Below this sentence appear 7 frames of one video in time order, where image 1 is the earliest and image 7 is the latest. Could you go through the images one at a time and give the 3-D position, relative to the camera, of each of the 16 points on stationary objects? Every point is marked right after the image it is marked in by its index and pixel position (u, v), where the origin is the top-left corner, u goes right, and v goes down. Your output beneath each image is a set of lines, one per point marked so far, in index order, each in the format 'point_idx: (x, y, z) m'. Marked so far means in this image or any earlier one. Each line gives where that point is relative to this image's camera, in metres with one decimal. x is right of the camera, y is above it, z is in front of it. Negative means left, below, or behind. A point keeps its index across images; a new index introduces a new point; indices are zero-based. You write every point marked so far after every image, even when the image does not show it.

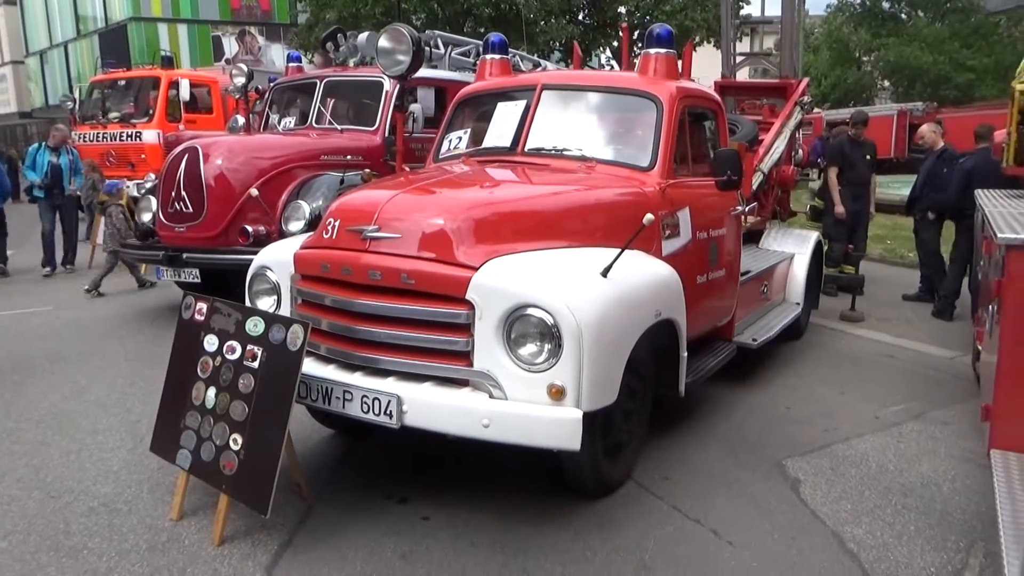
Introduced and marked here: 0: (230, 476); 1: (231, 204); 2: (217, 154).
0: (-1.3, -0.9, +3.5) m
1: (-2.8, +0.8, +7.6) m
2: (-2.9, +1.3, +7.7) m
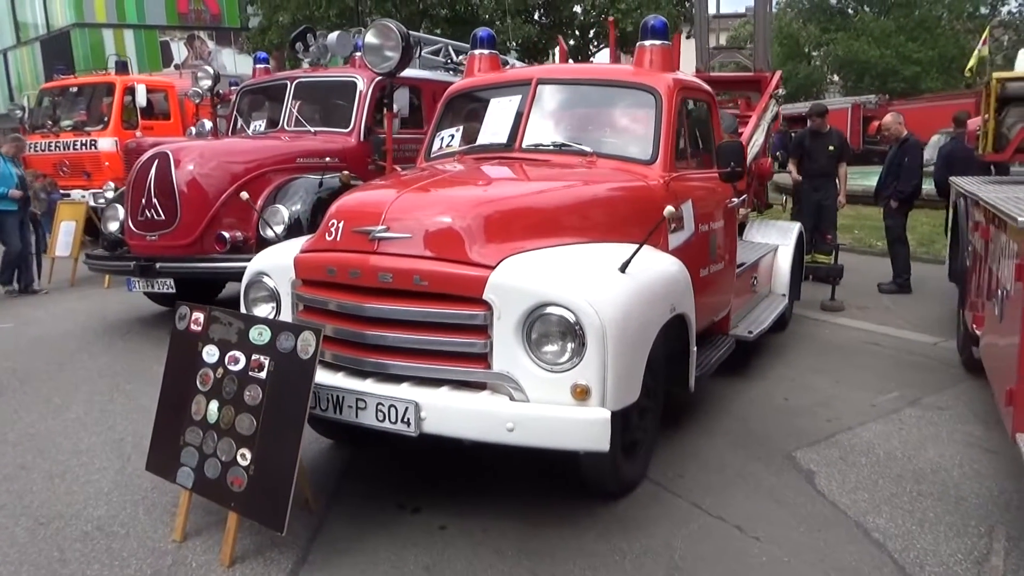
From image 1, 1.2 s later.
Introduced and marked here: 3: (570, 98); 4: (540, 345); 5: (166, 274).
0: (-1.2, -0.9, +3.4) m
1: (-2.9, +0.7, +7.4) m
2: (-3.1, +1.2, +7.4) m
3: (+0.3, +1.2, +4.8) m
4: (+0.1, -0.2, +3.3) m
5: (-3.3, +0.1, +7.4) m
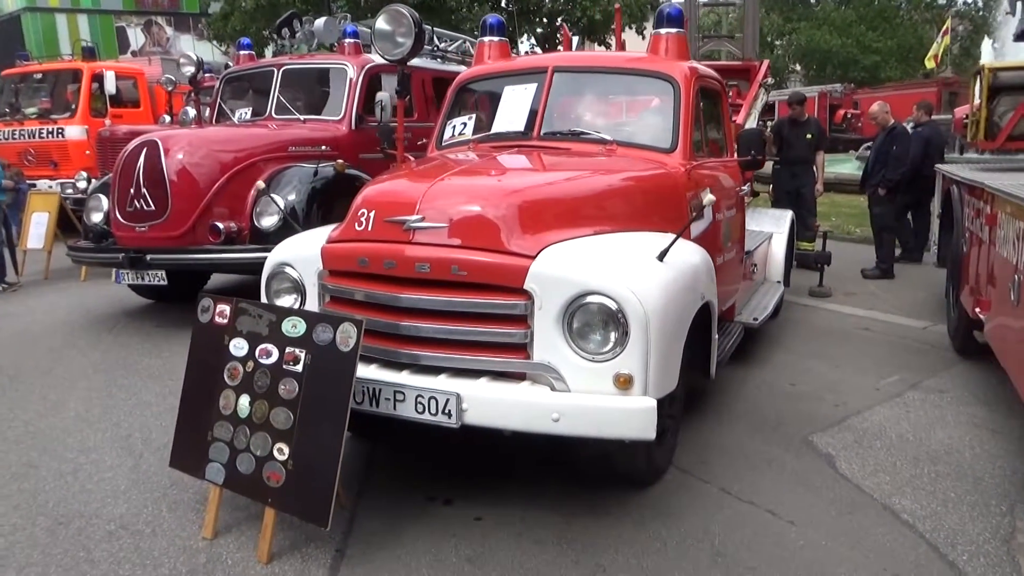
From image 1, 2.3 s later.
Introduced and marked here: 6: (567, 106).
0: (-1.0, -0.8, +3.3) m
1: (-2.9, +0.8, +7.2) m
2: (-3.1, +1.3, +7.3) m
3: (+0.4, +1.2, +4.8) m
4: (+0.3, -0.2, +3.3) m
5: (-3.3, +0.2, +7.2) m
6: (+0.4, +1.1, +4.7) m
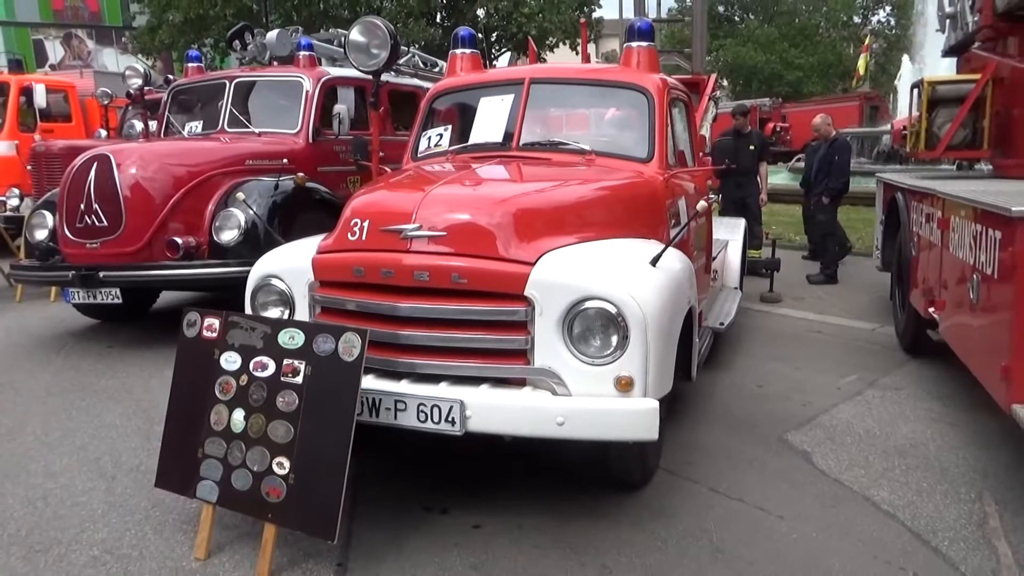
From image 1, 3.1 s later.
0: (-1.0, -0.9, +3.2) m
1: (-3.3, +0.7, +7.0) m
2: (-3.5, +1.1, +7.1) m
3: (+0.3, +1.2, +4.9) m
4: (+0.3, -0.2, +3.3) m
5: (-3.6, 0.0, +6.9) m
6: (+0.2, +1.1, +4.8) m
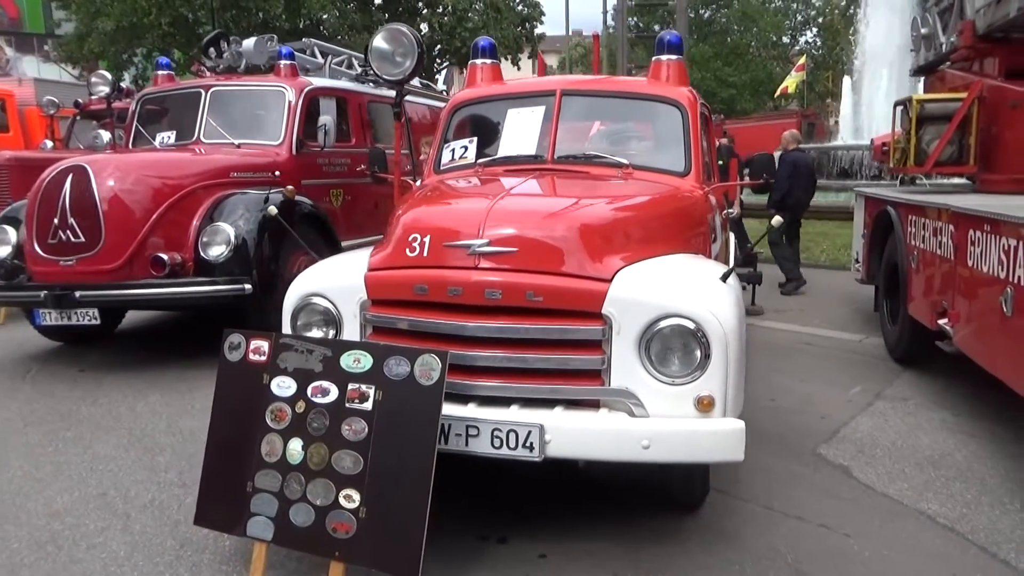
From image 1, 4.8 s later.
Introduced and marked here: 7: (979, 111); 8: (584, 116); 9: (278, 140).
0: (-0.6, -1.0, +3.0) m
1: (-3.2, +0.5, +6.6) m
2: (-3.5, +1.0, +6.7) m
3: (+0.4, +1.1, +4.8) m
4: (+0.6, -0.3, +3.2) m
5: (-3.6, -0.1, +6.5) m
6: (+0.4, +1.0, +4.7) m
7: (+4.2, +1.6, +7.0) m
8: (+0.5, +1.1, +4.8) m
9: (-2.4, +1.5, +8.0) m
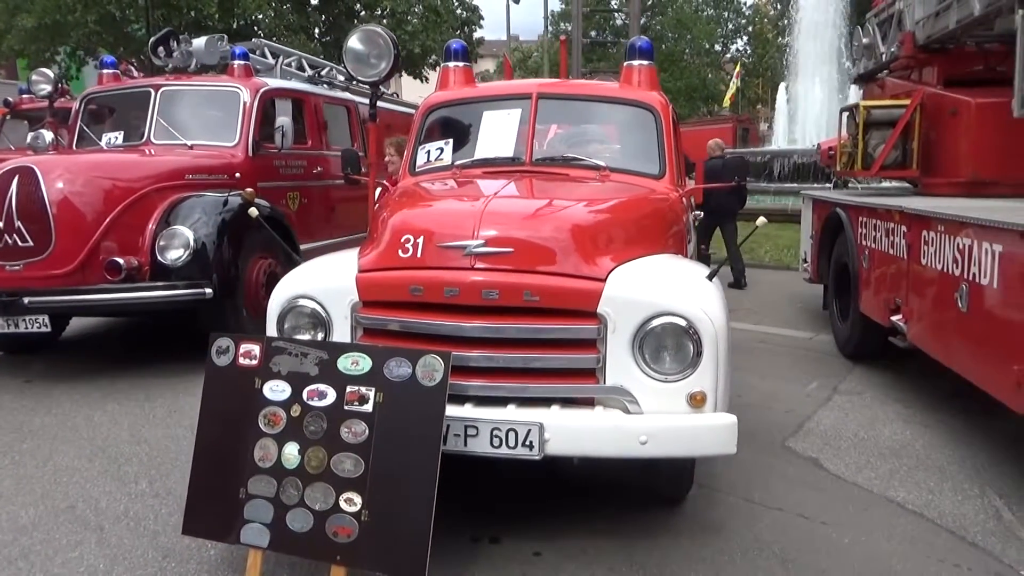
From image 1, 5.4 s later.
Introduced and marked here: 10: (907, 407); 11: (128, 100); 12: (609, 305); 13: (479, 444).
0: (-0.6, -1.0, +3.0) m
1: (-3.5, +0.4, +6.4) m
2: (-3.7, +0.9, +6.4) m
3: (+0.3, +1.1, +4.8) m
4: (+0.6, -0.3, +3.3) m
5: (-3.8, -0.2, +6.3) m
6: (+0.3, +1.0, +4.8) m
7: (+3.9, +1.6, +7.4) m
8: (+0.3, +1.0, +4.8) m
9: (-2.8, +1.5, +7.8) m
10: (+3.0, -0.9, +5.9) m
11: (-4.0, +2.0, +8.2) m
12: (+0.4, -0.1, +3.3) m
13: (-0.1, -0.6, +3.2) m
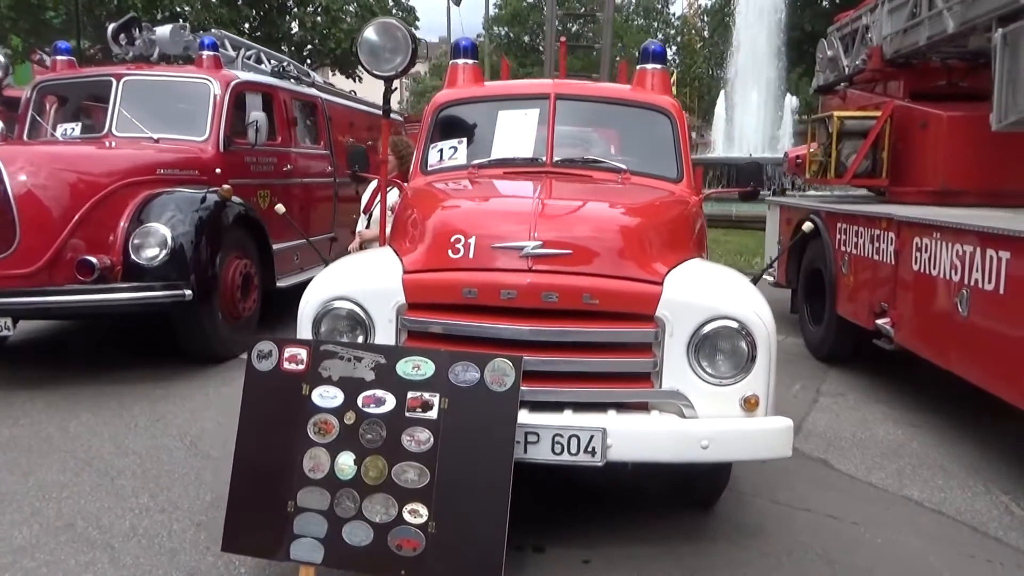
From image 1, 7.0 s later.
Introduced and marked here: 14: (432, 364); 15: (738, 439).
0: (-0.4, -1.0, +2.9) m
1: (-3.6, +0.4, +6.0) m
2: (-3.8, +0.9, +6.0) m
3: (+0.4, +1.1, +4.8) m
4: (+0.8, -0.3, +3.3) m
5: (-3.8, -0.2, +5.8) m
6: (+0.4, +0.9, +4.7) m
7: (+3.7, +1.6, +7.7) m
8: (+0.4, +1.0, +4.8) m
9: (-3.0, +1.5, +7.5) m
10: (+3.0, -0.9, +6.1) m
11: (-4.2, +2.0, +7.7) m
12: (+0.6, -0.1, +3.3) m
13: (+0.1, -0.7, +3.1) m
14: (-0.3, -0.3, +2.9) m
15: (+0.9, -0.6, +3.2) m
